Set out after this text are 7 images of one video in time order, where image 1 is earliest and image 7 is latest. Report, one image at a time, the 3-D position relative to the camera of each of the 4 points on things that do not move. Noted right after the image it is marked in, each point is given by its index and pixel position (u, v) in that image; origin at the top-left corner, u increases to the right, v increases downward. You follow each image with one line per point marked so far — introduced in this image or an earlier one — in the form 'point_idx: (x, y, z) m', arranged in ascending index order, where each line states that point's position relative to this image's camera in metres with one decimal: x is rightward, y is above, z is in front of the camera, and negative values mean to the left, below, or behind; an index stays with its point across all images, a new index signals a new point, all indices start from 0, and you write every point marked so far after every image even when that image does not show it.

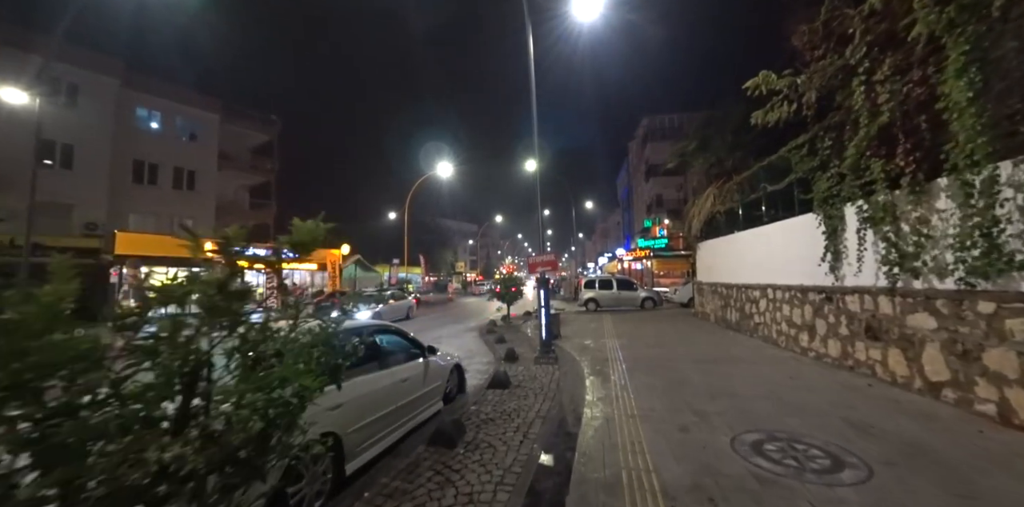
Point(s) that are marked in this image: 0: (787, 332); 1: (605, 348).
0: (+7.1, -2.0, +9.9) m
1: (+2.7, -2.8, +11.4) m
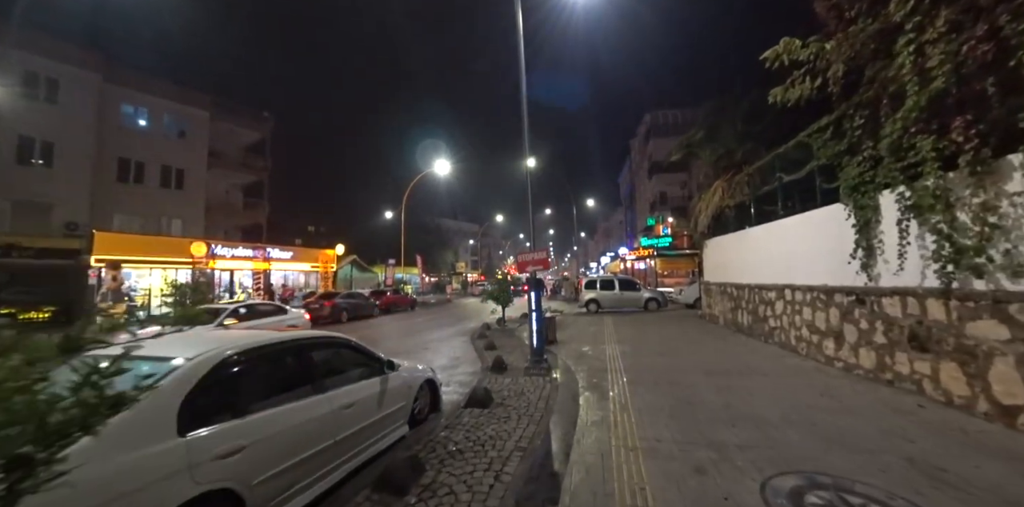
0: (+6.8, -2.0, +8.9) m
1: (+2.5, -2.7, +10.3) m
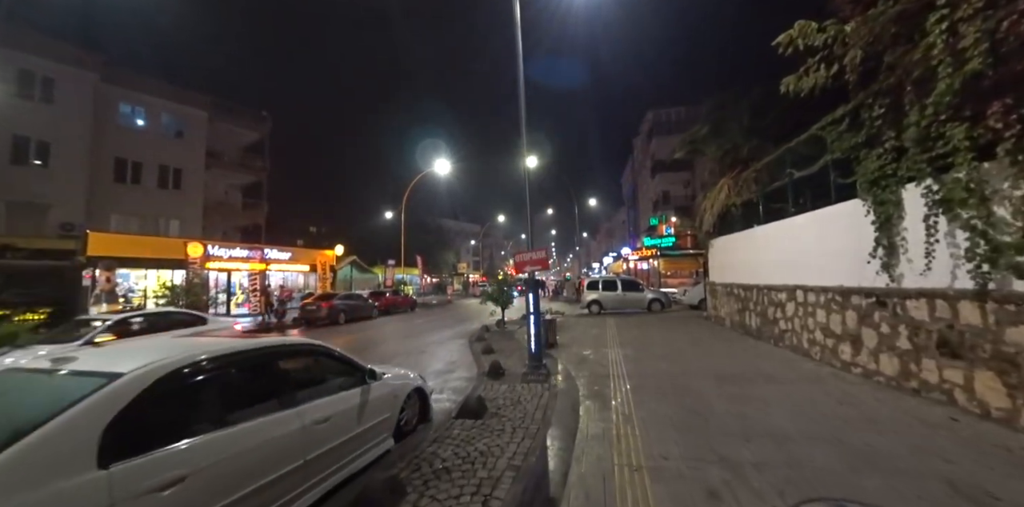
0: (+6.8, -1.9, +8.4) m
1: (+2.4, -2.7, +9.9) m
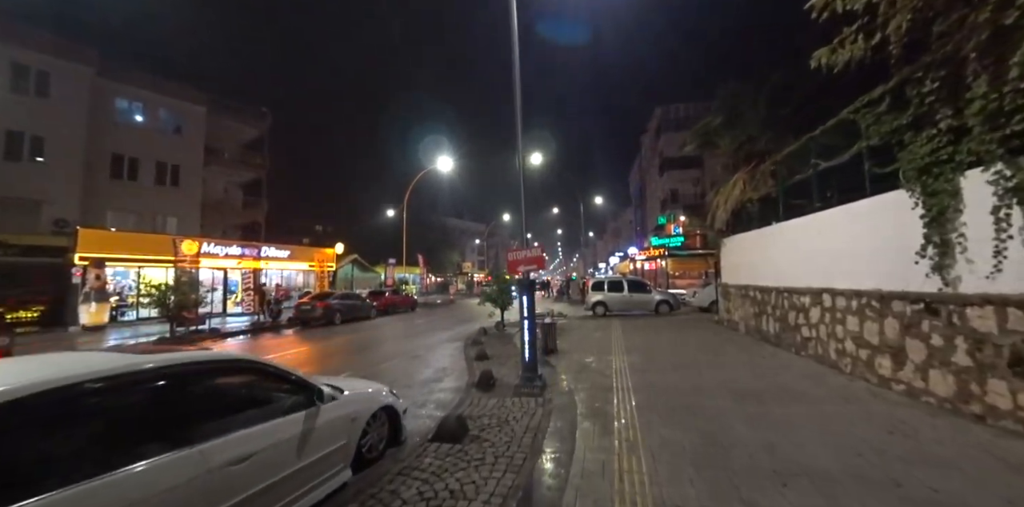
0: (+6.6, -1.9, +7.4) m
1: (+2.3, -2.7, +9.0) m
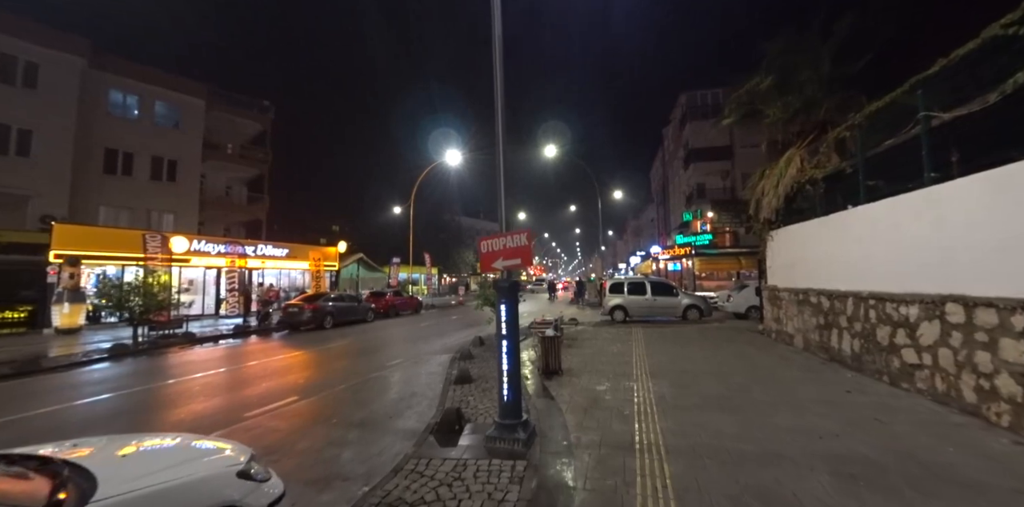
0: (+6.2, -1.8, +4.7) m
1: (+2.0, -2.6, +6.5) m
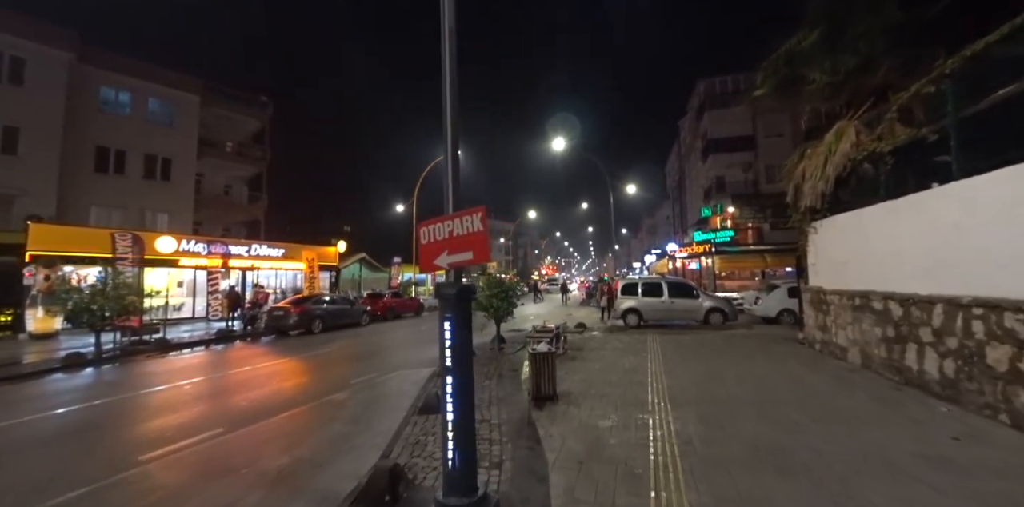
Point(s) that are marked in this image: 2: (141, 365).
0: (+5.8, -1.7, +2.8) m
1: (+1.6, -2.5, +4.7) m
2: (-13.9, -4.2, +14.4) m
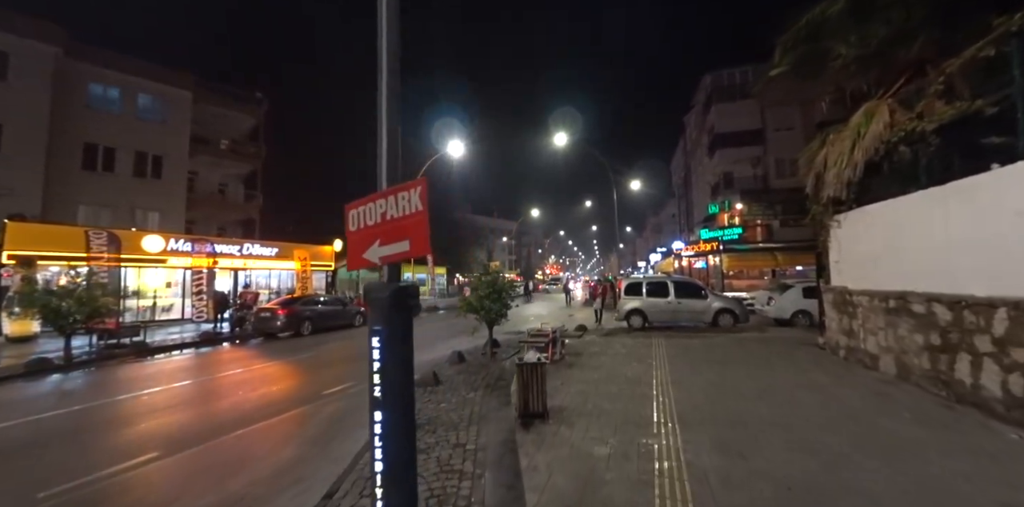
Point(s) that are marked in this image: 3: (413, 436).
0: (+5.5, -1.6, +1.8) m
1: (+1.3, -2.4, +3.8) m
2: (-14.0, -4.1, +13.6) m
3: (-0.5, -1.2, +2.7) m
